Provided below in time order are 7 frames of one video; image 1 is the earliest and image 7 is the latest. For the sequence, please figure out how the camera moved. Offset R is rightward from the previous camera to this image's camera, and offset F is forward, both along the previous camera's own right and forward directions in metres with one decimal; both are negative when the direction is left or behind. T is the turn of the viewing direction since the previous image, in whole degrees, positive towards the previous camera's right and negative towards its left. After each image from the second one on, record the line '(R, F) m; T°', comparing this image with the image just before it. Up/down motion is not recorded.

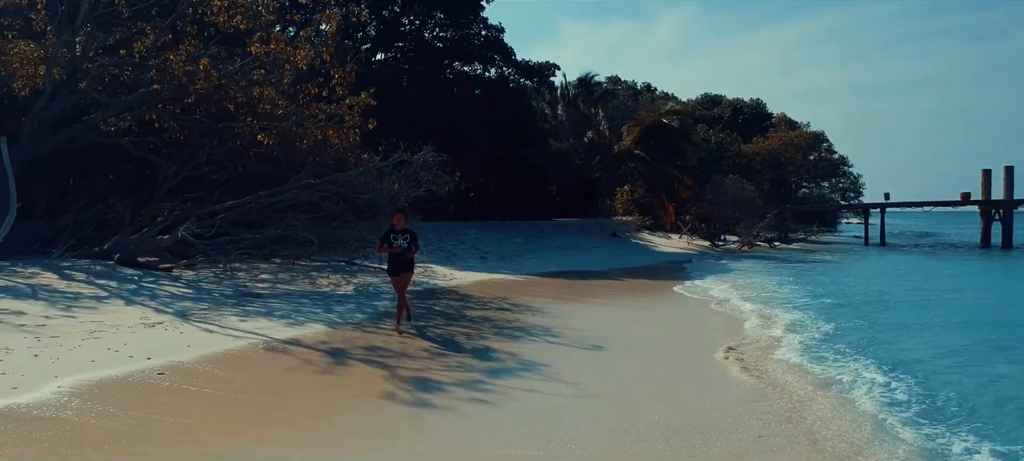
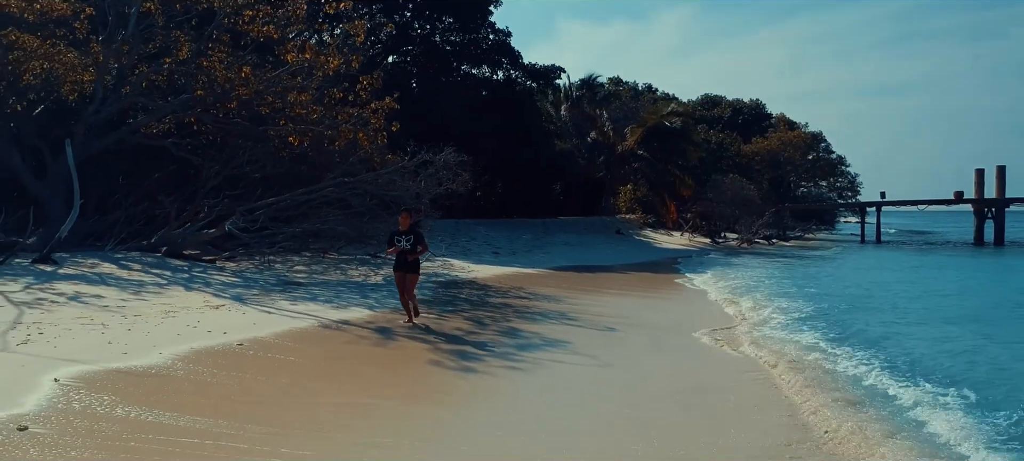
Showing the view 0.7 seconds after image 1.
(-0.2, -1.1) m; 0°
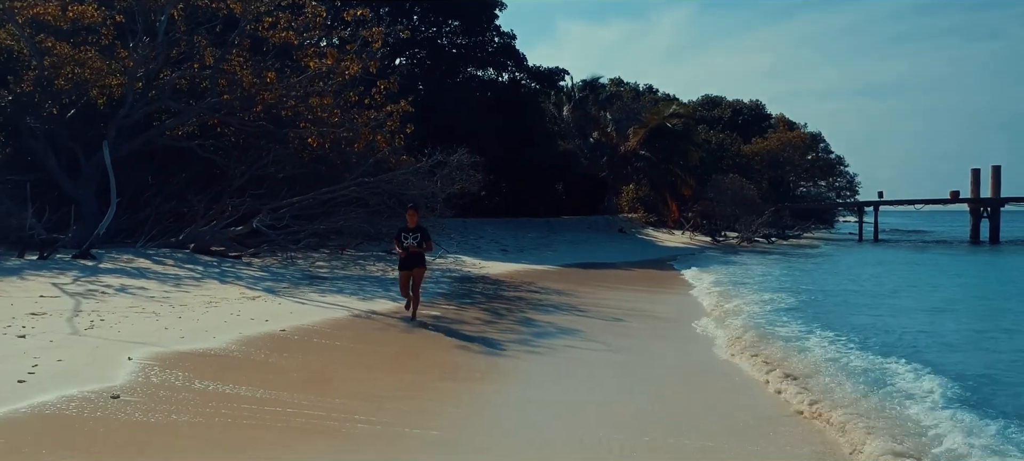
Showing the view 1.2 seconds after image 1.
(-0.2, -0.7) m; 0°
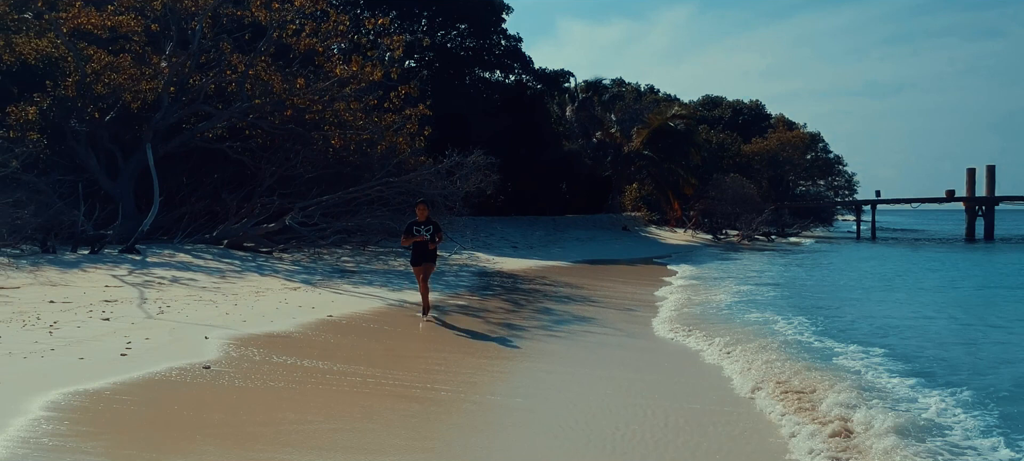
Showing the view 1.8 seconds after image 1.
(-0.2, -0.9) m; 0°
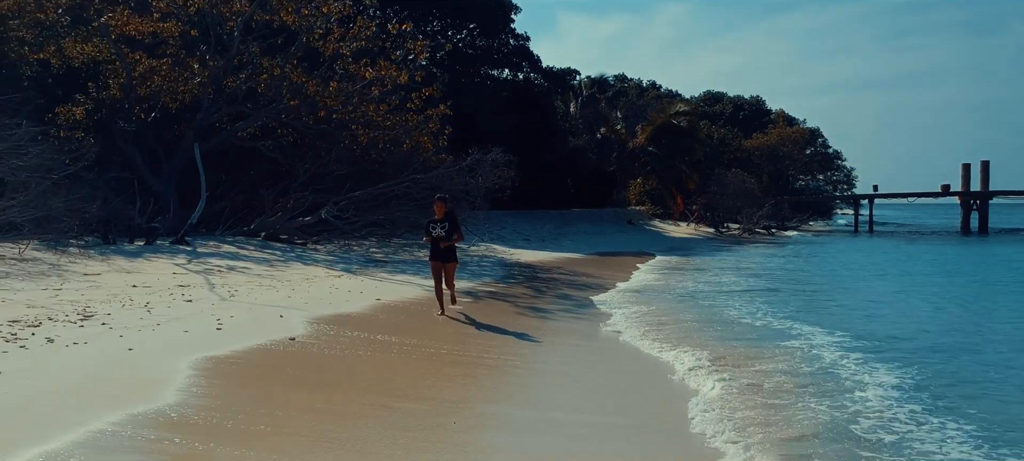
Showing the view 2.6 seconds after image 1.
(-0.3, -1.1) m; 0°
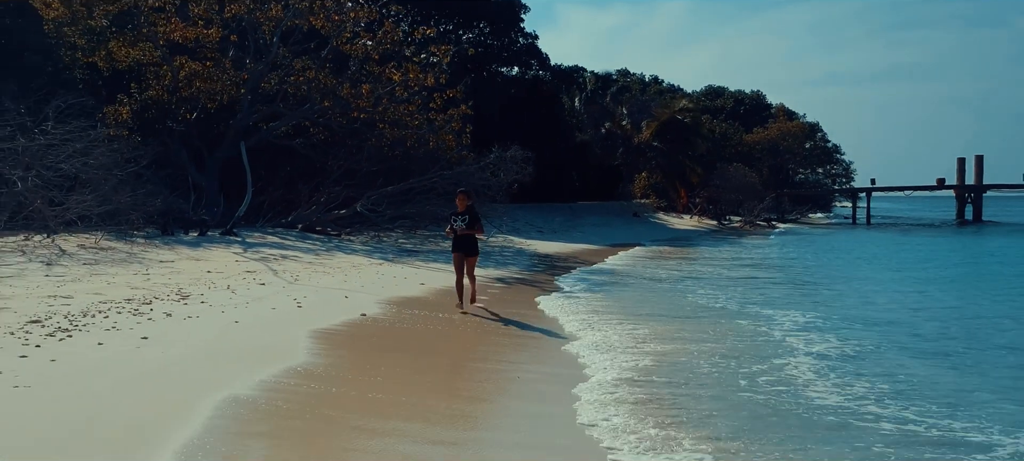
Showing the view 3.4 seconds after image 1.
(-0.4, -1.3) m; 0°
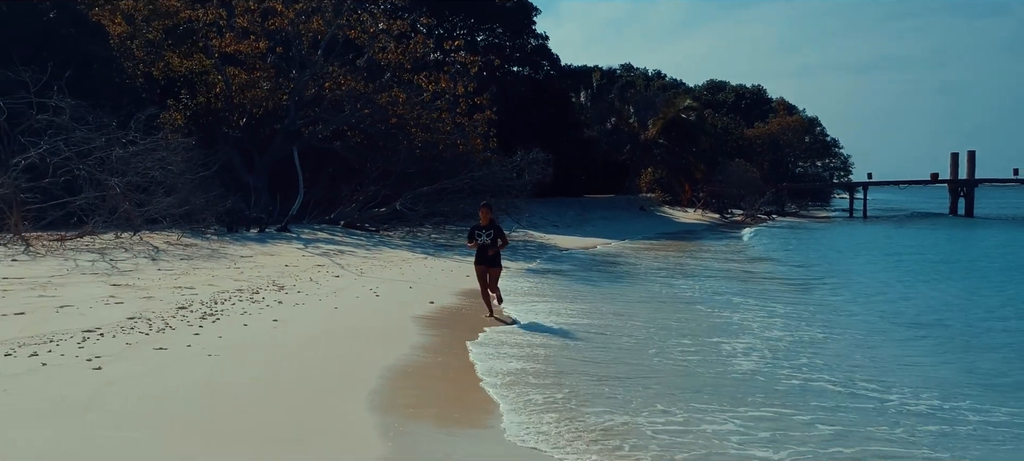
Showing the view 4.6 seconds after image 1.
(-0.5, -1.8) m; 0°
